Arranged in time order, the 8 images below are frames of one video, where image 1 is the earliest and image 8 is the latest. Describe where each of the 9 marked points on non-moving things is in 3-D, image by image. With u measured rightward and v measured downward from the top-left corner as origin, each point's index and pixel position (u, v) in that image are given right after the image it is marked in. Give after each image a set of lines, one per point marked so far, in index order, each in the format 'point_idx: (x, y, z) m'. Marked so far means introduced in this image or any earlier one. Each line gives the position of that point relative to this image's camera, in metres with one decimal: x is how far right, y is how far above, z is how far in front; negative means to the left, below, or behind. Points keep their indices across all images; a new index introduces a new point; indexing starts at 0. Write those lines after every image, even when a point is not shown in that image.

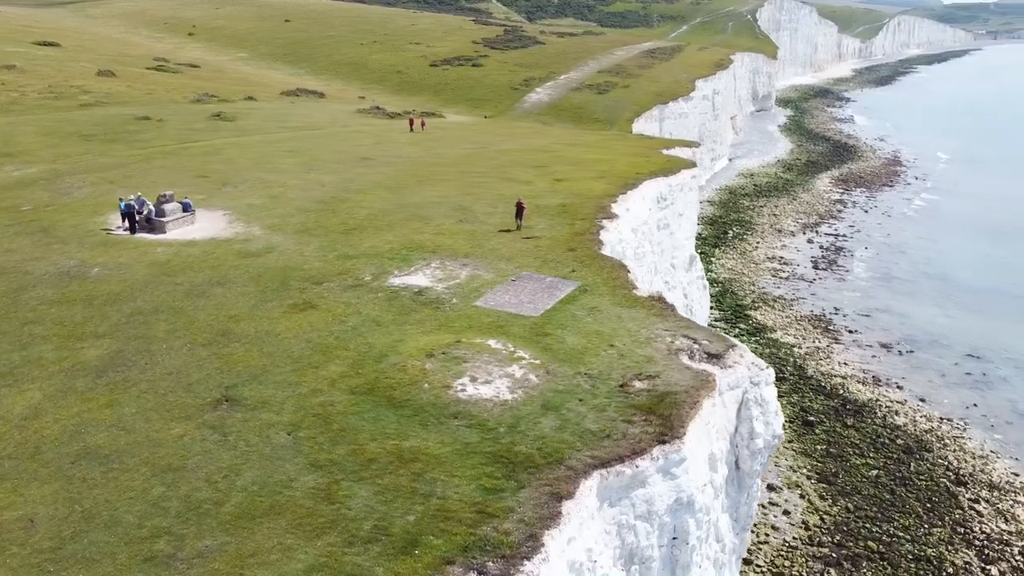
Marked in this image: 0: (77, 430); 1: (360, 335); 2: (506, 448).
0: (-8.5, -2.8, +15.9) m
1: (-3.7, -1.2, +19.8) m
2: (-0.1, -3.0, +15.3) m
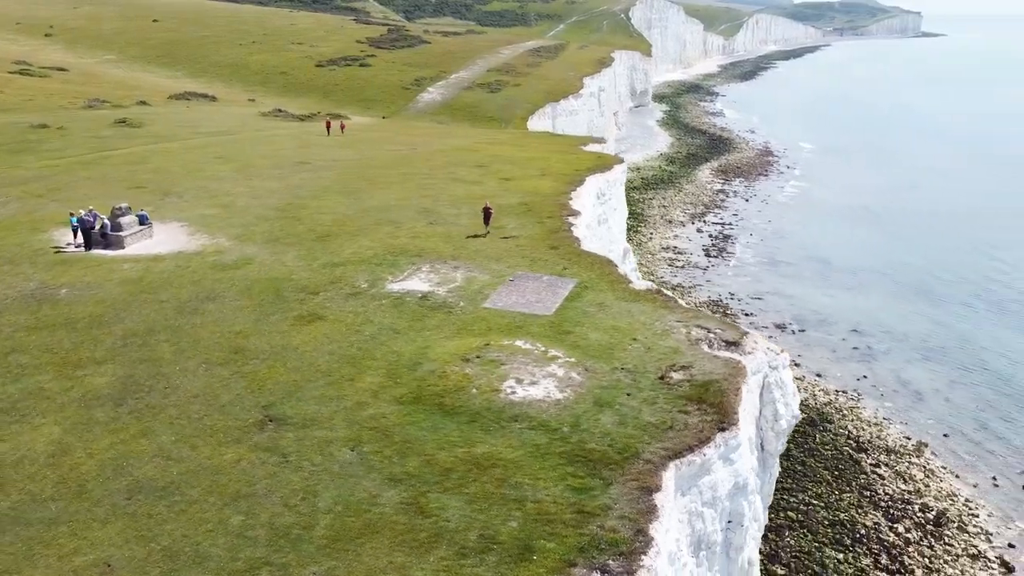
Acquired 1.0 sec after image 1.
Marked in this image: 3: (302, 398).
0: (-7.2, -3.2, +14.7) m
1: (-3.1, -1.4, +19.3) m
2: (+1.3, -3.0, +15.3) m
3: (-4.4, -2.3, +17.0) m
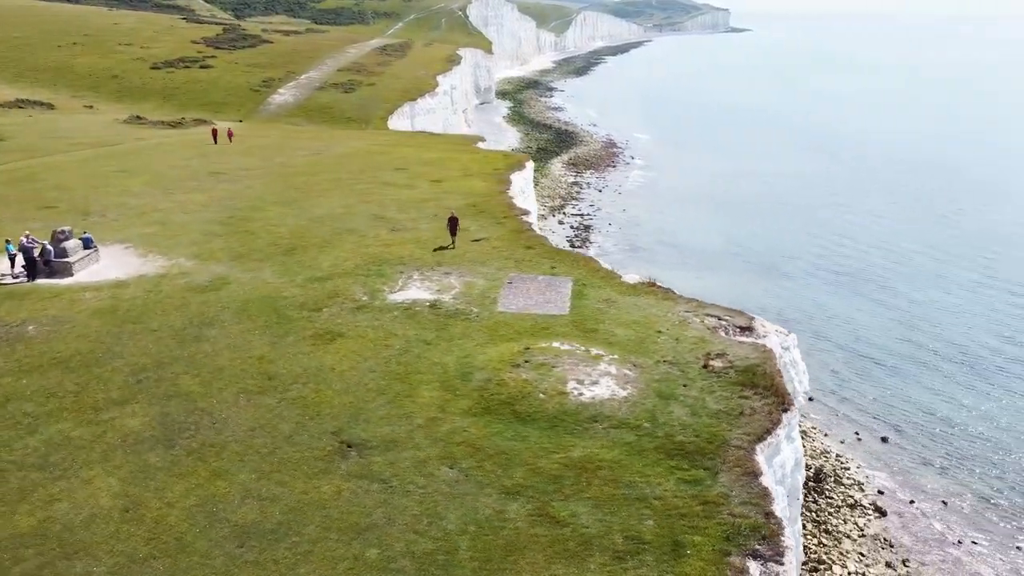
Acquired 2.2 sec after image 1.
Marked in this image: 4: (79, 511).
0: (-5.1, -3.7, +13.5) m
1: (-2.1, -1.7, +18.8) m
2: (+3.0, -3.0, +15.7) m
3: (-2.9, -2.6, +16.3) m
4: (-7.2, -3.7, +13.4) m
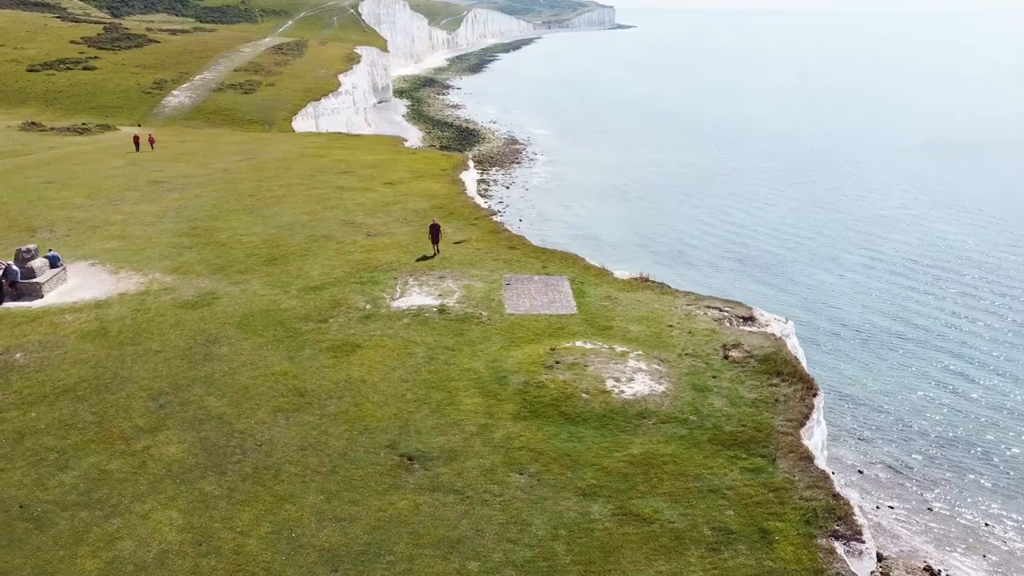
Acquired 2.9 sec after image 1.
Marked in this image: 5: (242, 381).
0: (-3.6, -4.0, +12.9) m
1: (-1.4, -1.8, +18.6) m
2: (+4.1, -2.9, +16.1) m
3: (-1.8, -2.8, +16.0) m
4: (-5.7, -4.1, +12.6) m
5: (-5.9, -2.0, +17.6) m
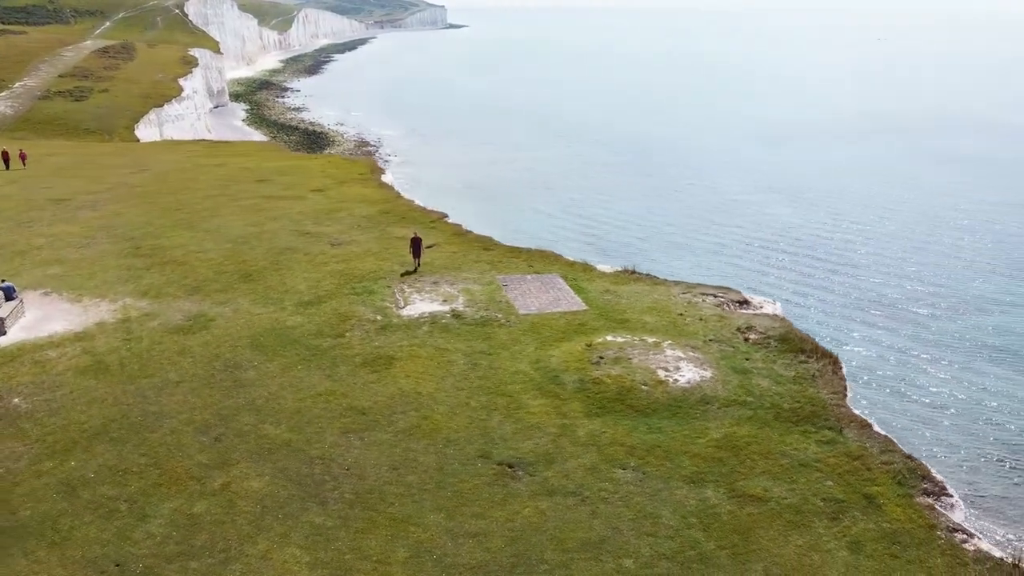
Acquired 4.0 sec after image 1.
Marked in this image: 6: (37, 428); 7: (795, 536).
0: (-1.3, -4.2, +12.4) m
1: (-0.3, -1.9, +18.3) m
2: (+5.6, -2.6, +17.0) m
3: (-0.2, -2.9, +15.7) m
4: (-3.3, -4.4, +11.7) m
5: (-4.5, -2.4, +16.6) m
6: (-9.1, -2.7, +15.5) m
7: (+4.6, -4.0, +13.2) m
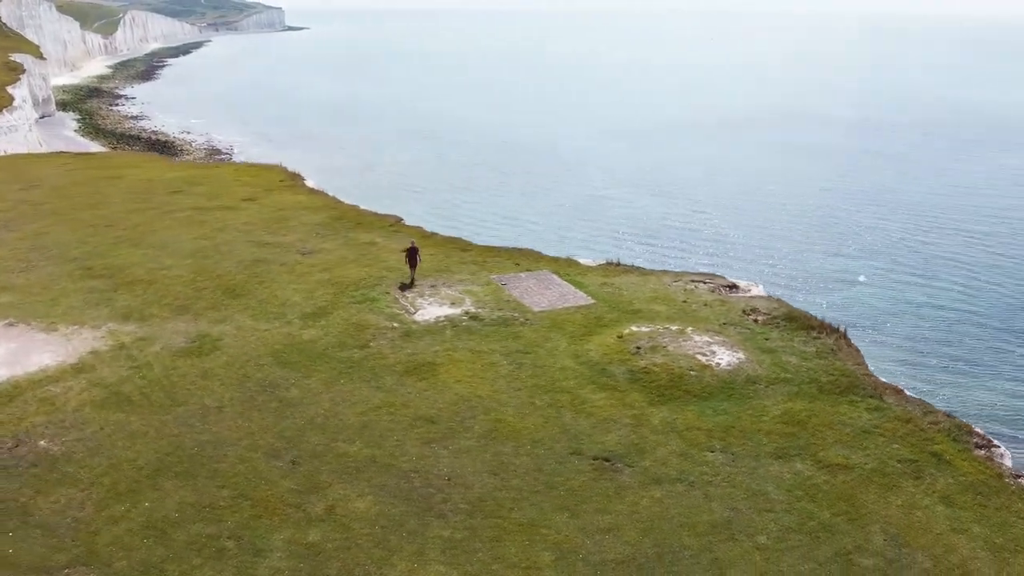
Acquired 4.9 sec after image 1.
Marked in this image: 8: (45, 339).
0: (+0.9, -4.1, +12.3) m
1: (+0.8, -1.8, +18.3) m
2: (+6.8, -2.1, +18.0) m
3: (+1.4, -2.8, +15.7) m
4: (-0.8, -4.4, +11.2) m
5: (-3.1, -2.6, +15.8) m
6: (-7.4, -3.2, +13.9) m
7: (+6.6, -3.6, +14.1) m
8: (-11.1, -1.2, +19.0) m
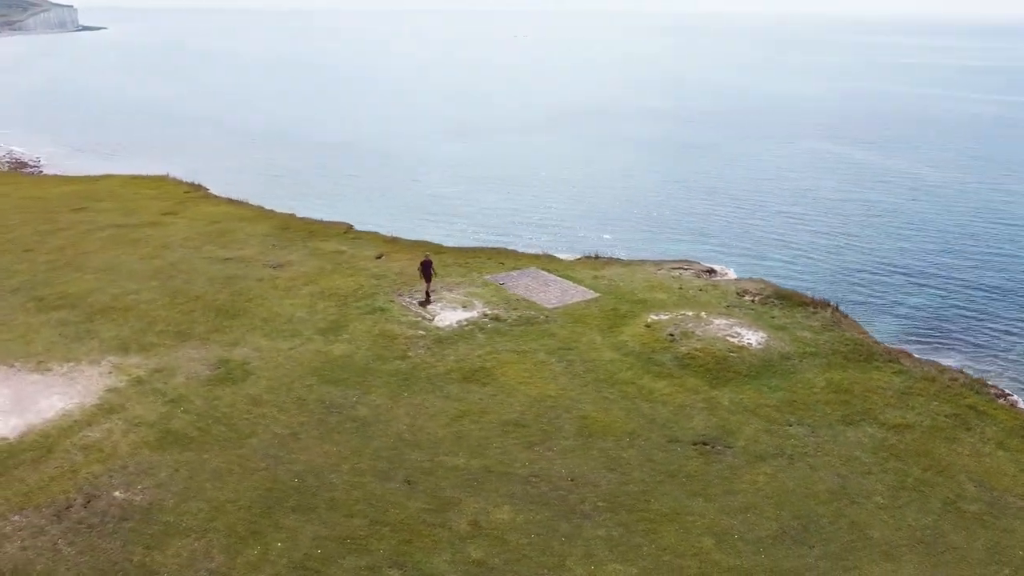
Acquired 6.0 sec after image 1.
0: (+3.5, -4.0, +12.7) m
1: (+1.9, -1.7, +18.5) m
2: (+7.9, -1.6, +19.4) m
3: (+3.1, -2.6, +16.1) m
4: (+2.0, -4.4, +11.3) m
5: (-1.3, -2.7, +15.3) m
6: (-5.1, -3.6, +12.6) m
7: (+8.6, -3.1, +15.6) m
8: (-9.8, -2.0, +16.8) m
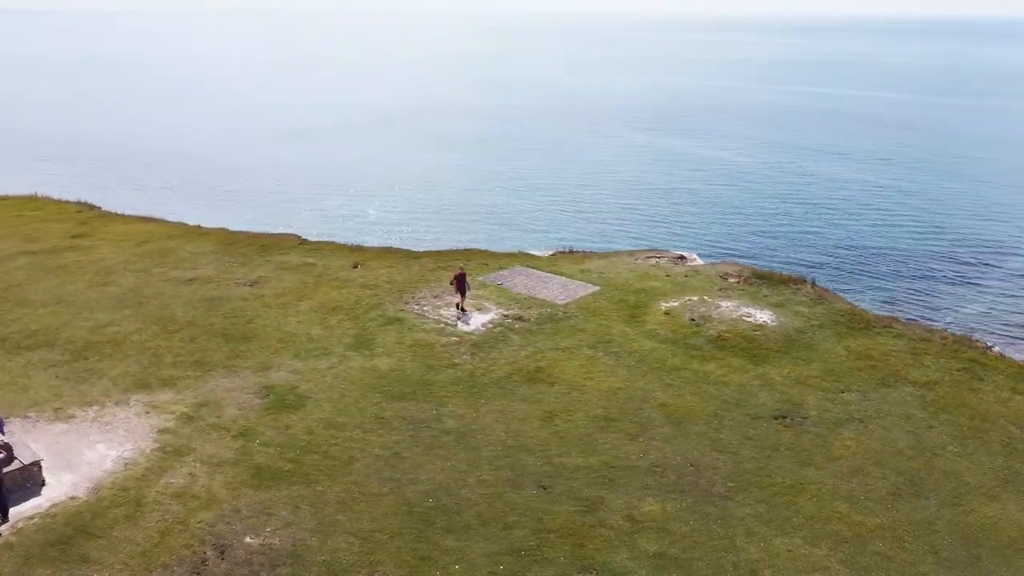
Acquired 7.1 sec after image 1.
0: (+5.9, -3.6, +13.6) m
1: (+3.0, -1.5, +18.9) m
2: (+8.6, -0.9, +21.1) m
3: (+4.7, -2.3, +16.9) m
4: (+4.8, -4.1, +11.9) m
5: (+0.6, -2.8, +15.1) m
6: (-2.5, -3.9, +11.7) m
7: (+10.2, -2.4, +17.5) m
8: (-8.1, -2.6, +14.8) m
